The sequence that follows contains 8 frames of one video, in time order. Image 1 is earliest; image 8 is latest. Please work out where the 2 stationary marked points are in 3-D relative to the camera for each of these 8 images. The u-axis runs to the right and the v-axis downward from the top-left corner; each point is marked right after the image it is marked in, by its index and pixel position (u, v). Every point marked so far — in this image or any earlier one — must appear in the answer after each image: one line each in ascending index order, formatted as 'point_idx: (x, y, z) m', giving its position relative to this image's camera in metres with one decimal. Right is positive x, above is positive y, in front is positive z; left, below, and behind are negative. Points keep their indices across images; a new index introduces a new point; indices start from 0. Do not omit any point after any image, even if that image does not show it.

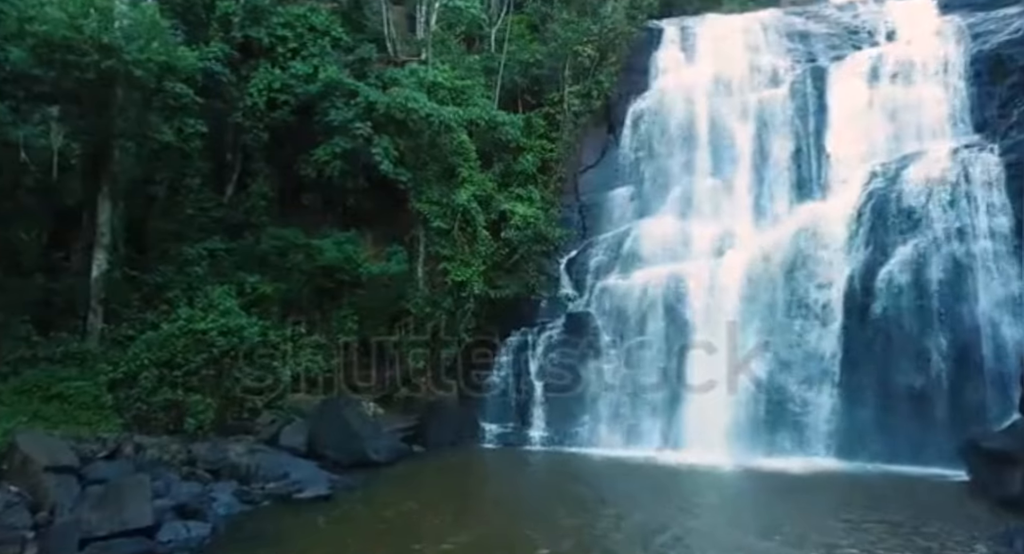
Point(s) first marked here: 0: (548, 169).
0: (+0.6, +1.9, +12.5) m
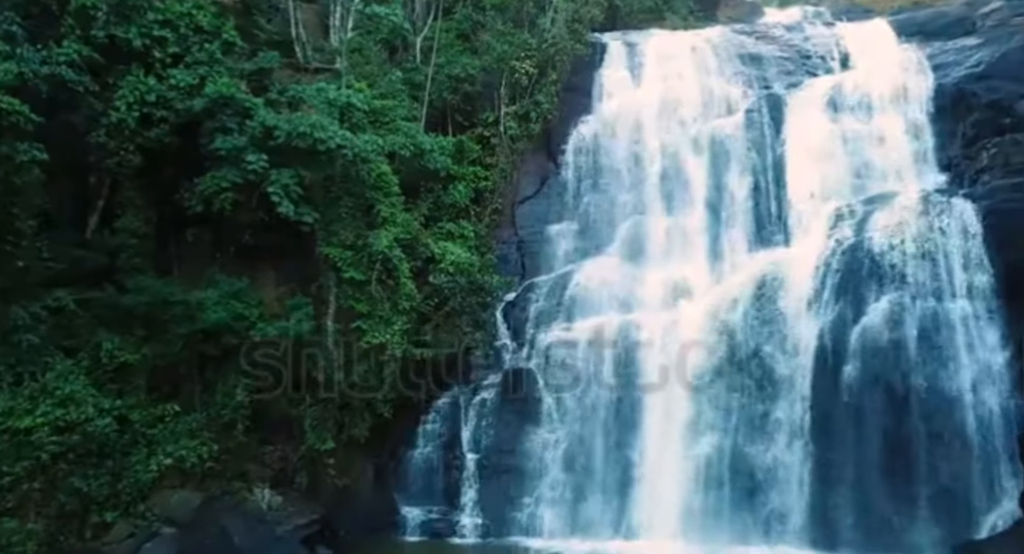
0: (-0.5, +1.2, +11.0) m
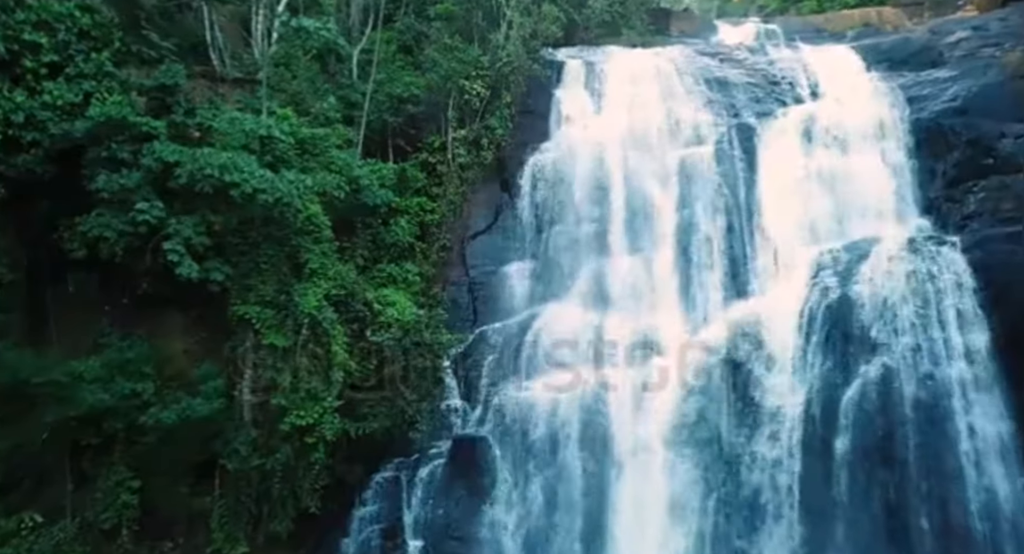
0: (-1.2, +0.6, +9.6) m
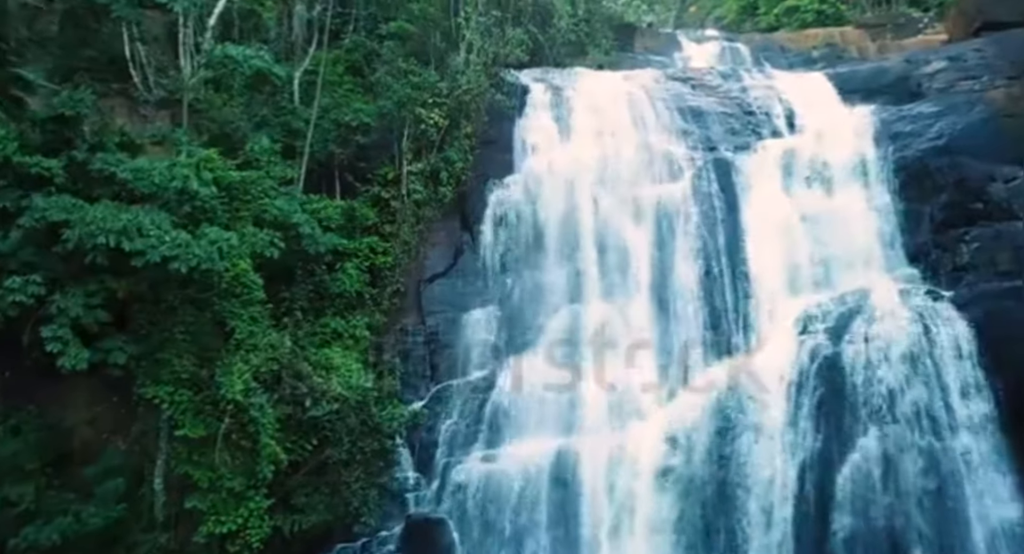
0: (-1.6, 0.0, +8.6) m
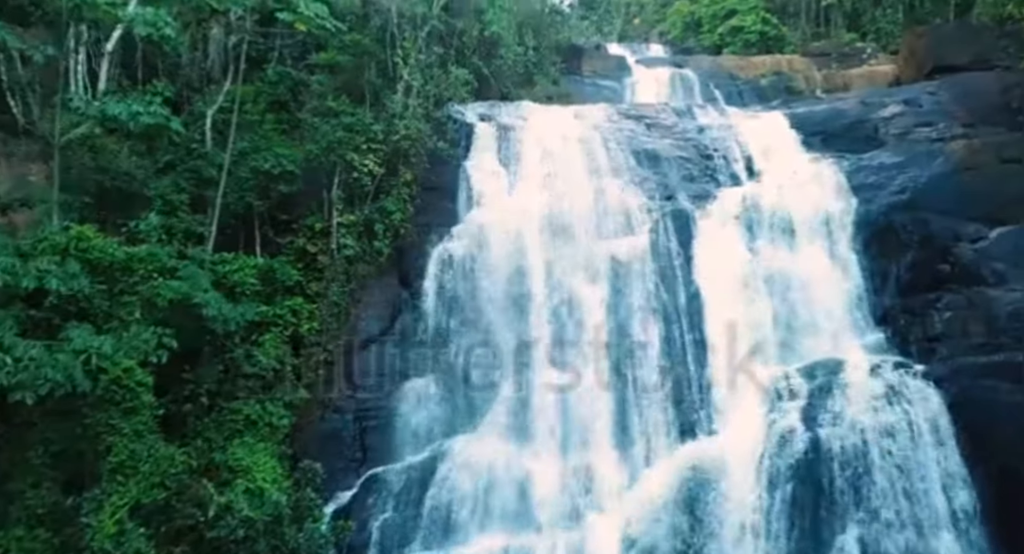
0: (-2.2, -0.8, +7.5) m
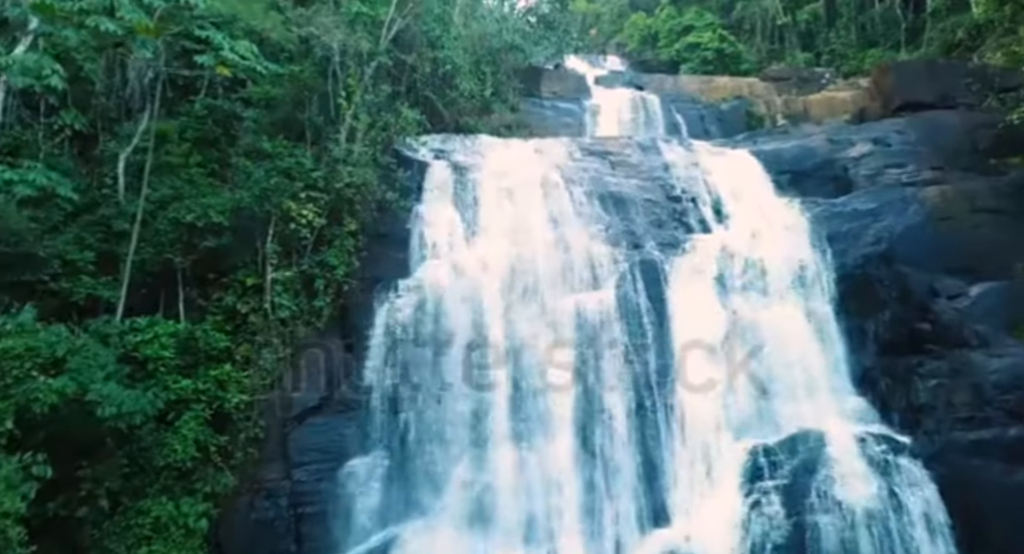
0: (-2.6, -1.4, +6.5) m
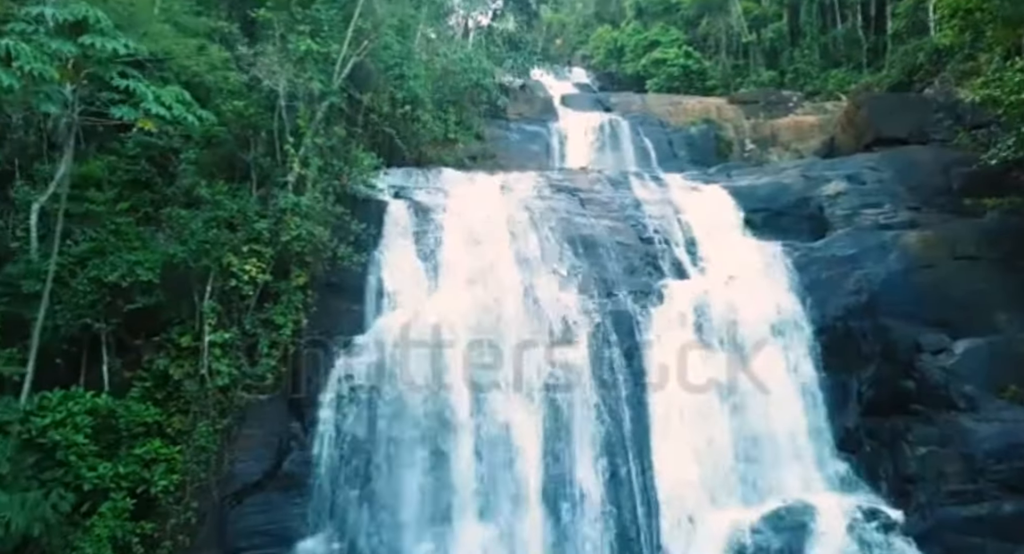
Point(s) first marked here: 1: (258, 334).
0: (-2.9, -2.0, +5.8) m
1: (-2.4, -0.6, +6.7) m
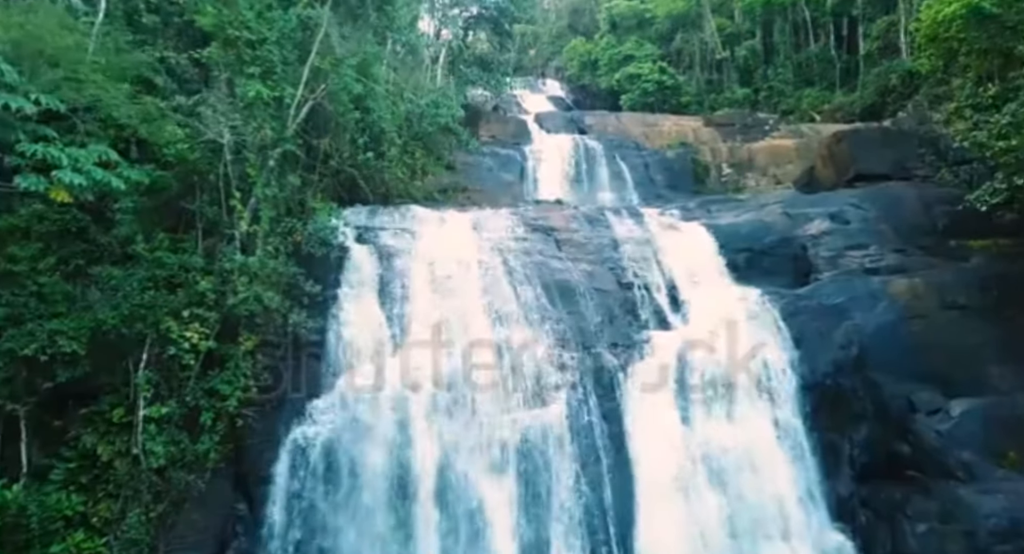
0: (-3.1, -2.6, +5.0) m
1: (-2.6, -1.1, +6.0) m
